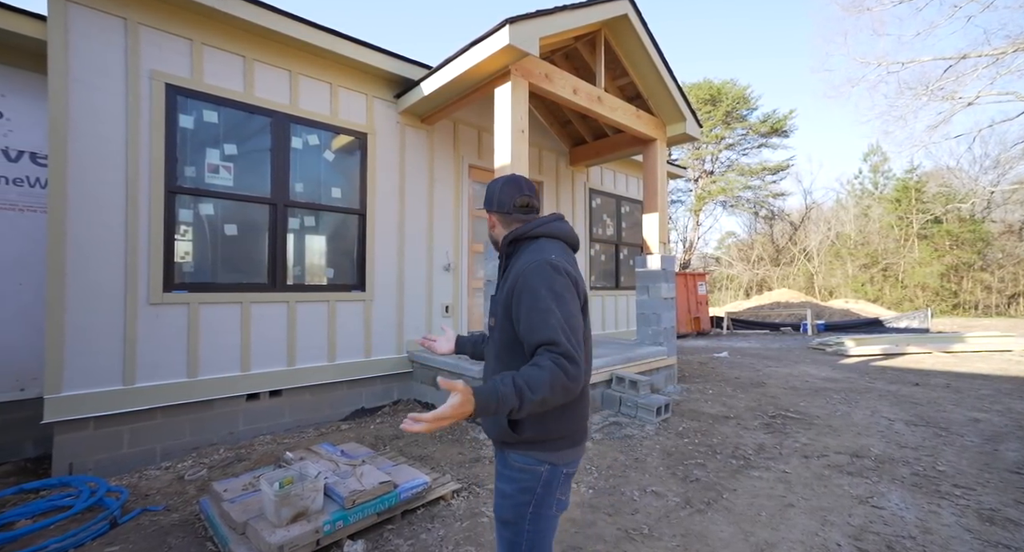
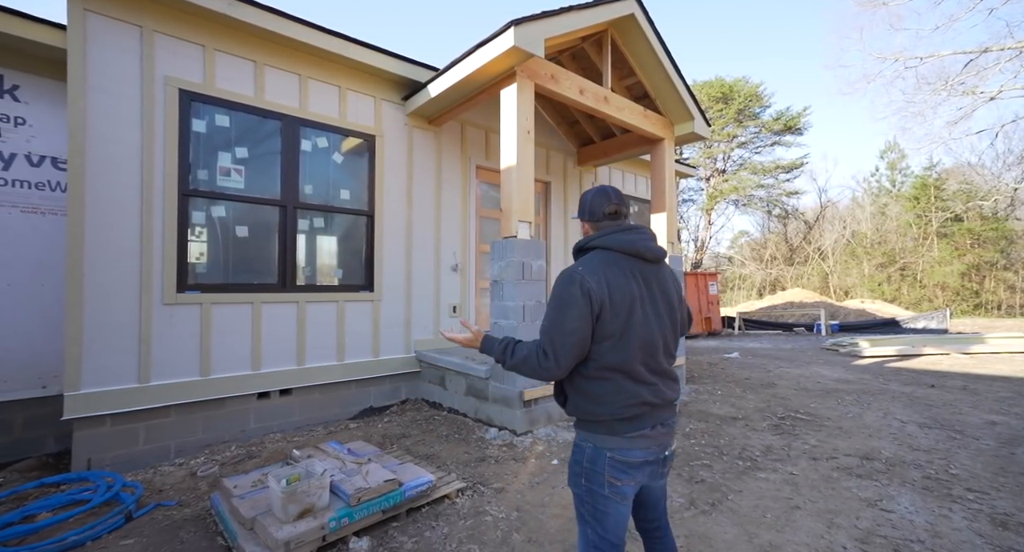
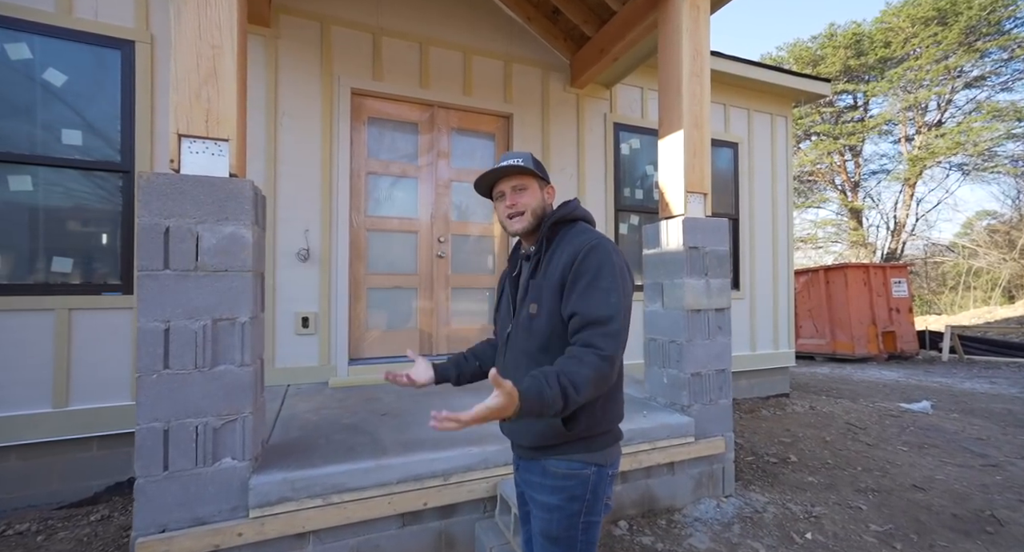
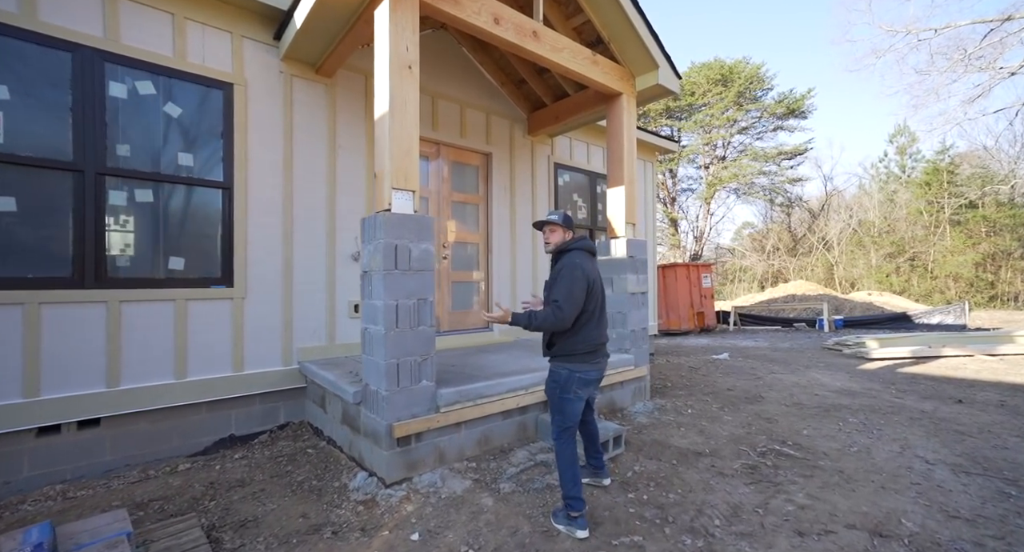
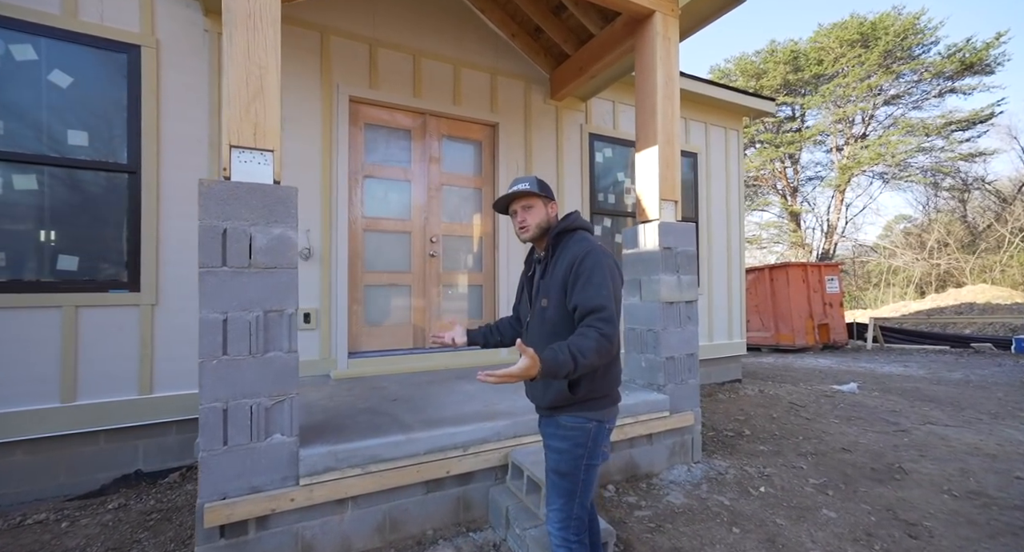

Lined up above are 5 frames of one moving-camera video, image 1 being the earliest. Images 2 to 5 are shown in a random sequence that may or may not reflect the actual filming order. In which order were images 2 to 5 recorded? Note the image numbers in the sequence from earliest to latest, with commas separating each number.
2, 4, 5, 3
